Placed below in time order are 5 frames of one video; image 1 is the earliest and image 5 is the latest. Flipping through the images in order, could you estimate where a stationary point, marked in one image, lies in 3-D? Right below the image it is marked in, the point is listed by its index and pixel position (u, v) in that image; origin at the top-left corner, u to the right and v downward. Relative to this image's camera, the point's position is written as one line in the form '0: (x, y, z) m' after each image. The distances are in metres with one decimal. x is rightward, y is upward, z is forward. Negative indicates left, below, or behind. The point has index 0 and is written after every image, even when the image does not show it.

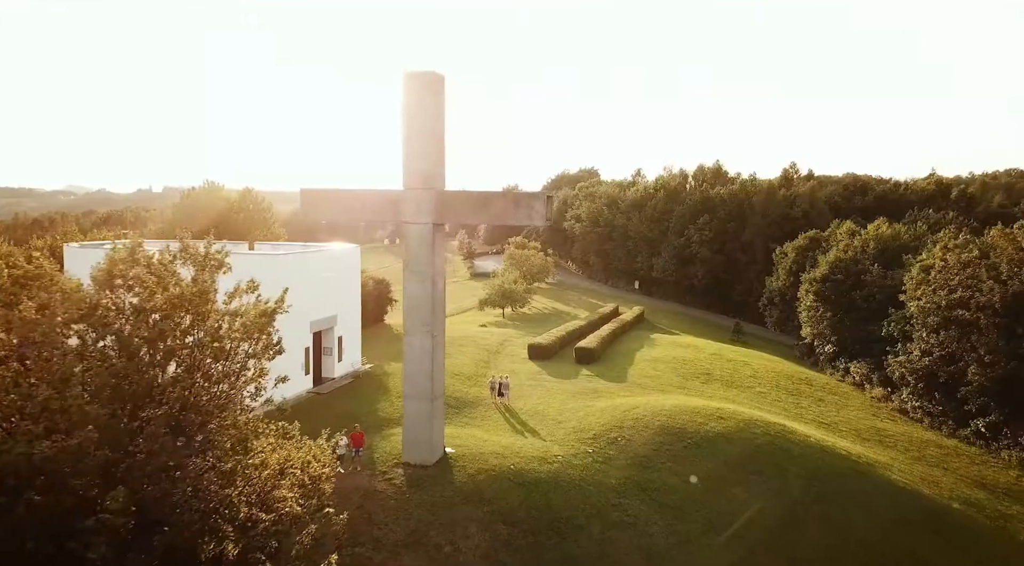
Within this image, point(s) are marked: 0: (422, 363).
0: (-2.4, -2.1, +18.5) m
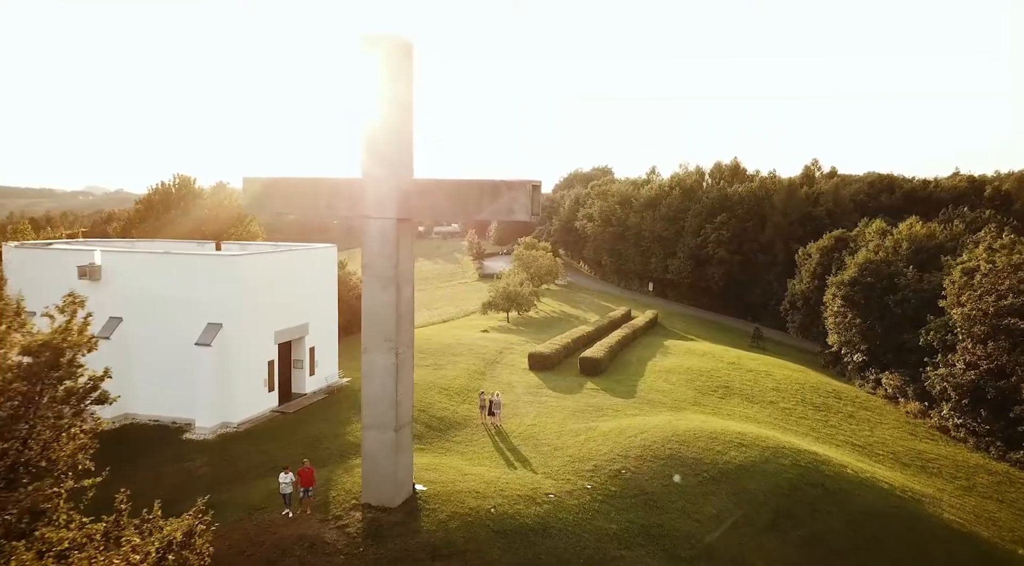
0: (-2.8, -2.2, +15.5) m
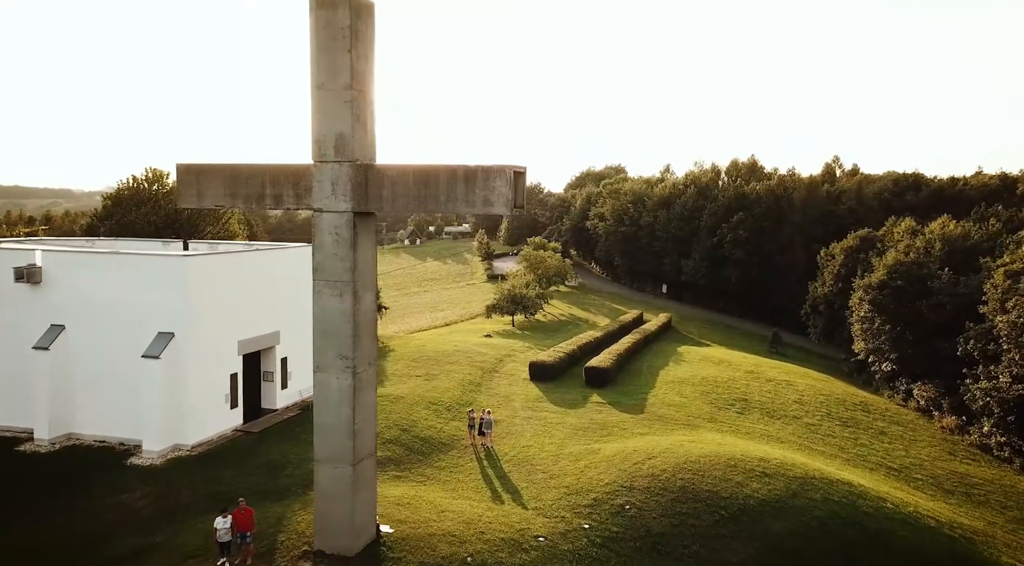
0: (-3.2, -2.4, +13.0) m
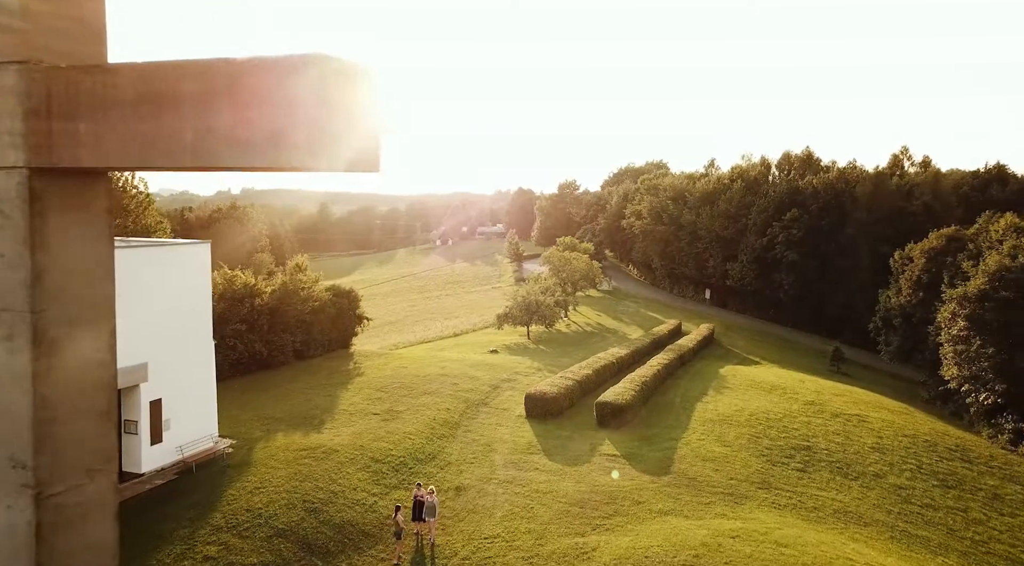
0: (-4.6, -2.6, +6.5) m
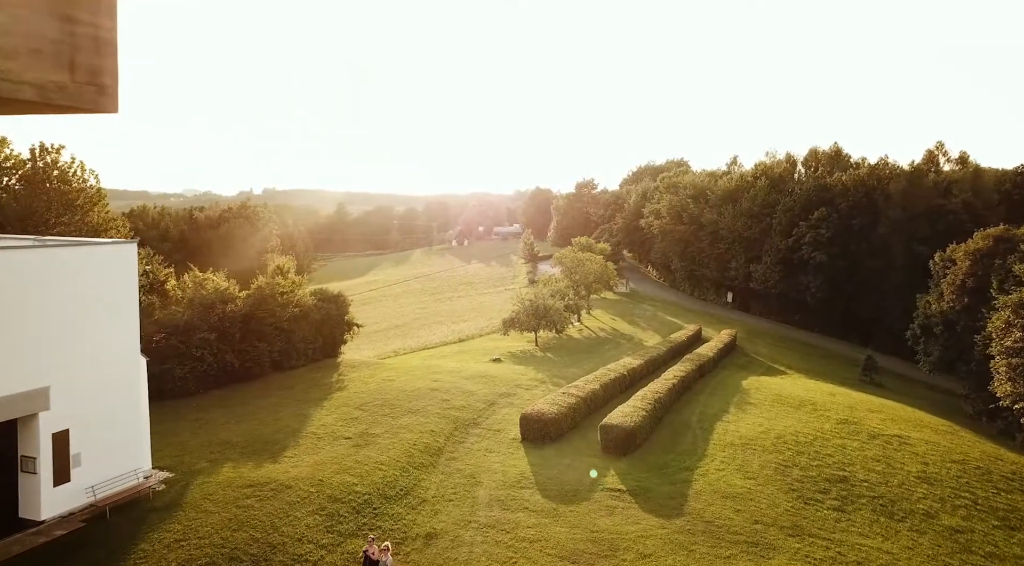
0: (-5.3, -2.8, +3.9) m
